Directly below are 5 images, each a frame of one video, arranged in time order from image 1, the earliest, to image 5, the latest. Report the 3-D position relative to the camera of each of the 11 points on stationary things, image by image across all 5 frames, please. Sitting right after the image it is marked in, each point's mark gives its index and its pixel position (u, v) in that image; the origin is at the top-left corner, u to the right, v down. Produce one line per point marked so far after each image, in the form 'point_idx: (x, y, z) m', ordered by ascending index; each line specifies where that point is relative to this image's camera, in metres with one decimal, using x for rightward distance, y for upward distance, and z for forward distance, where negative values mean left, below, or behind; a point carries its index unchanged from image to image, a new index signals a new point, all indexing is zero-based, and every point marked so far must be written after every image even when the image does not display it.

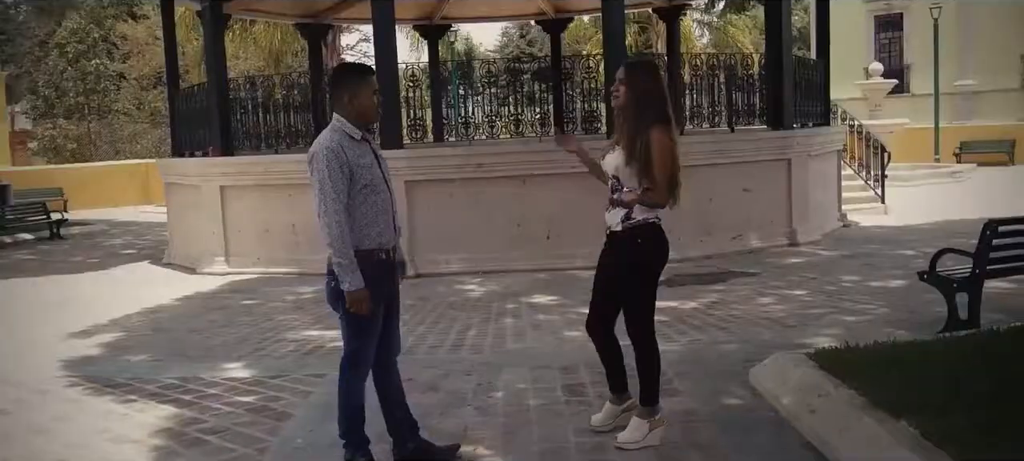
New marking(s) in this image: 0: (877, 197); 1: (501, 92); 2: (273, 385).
0: (+6.0, +0.5, +16.3) m
1: (-0.2, +1.6, +11.4) m
2: (-1.5, -1.0, +6.3) m
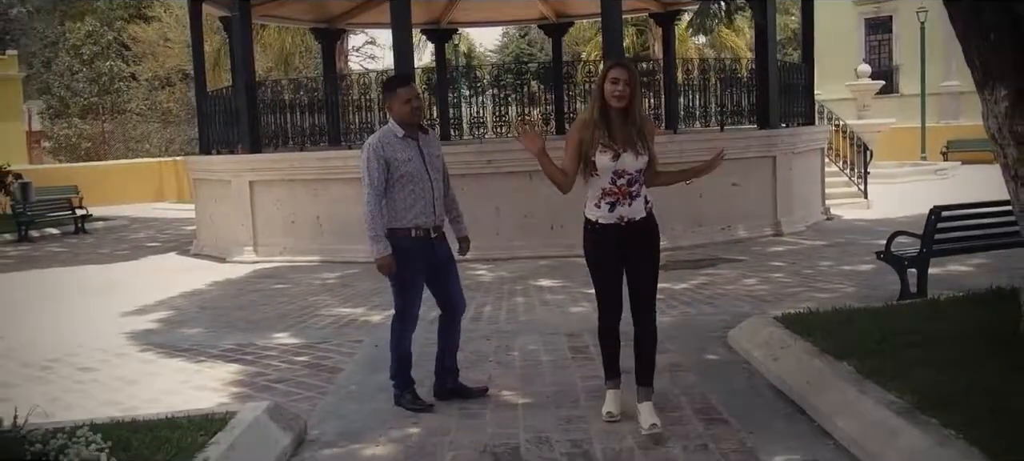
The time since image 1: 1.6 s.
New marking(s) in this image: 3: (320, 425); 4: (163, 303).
0: (+6.1, +0.7, +17.3) m
1: (-0.2, +1.7, +12.4) m
2: (-1.4, -0.9, +7.4) m
3: (-1.0, -1.0, +5.2) m
4: (-3.7, -0.8, +10.4) m
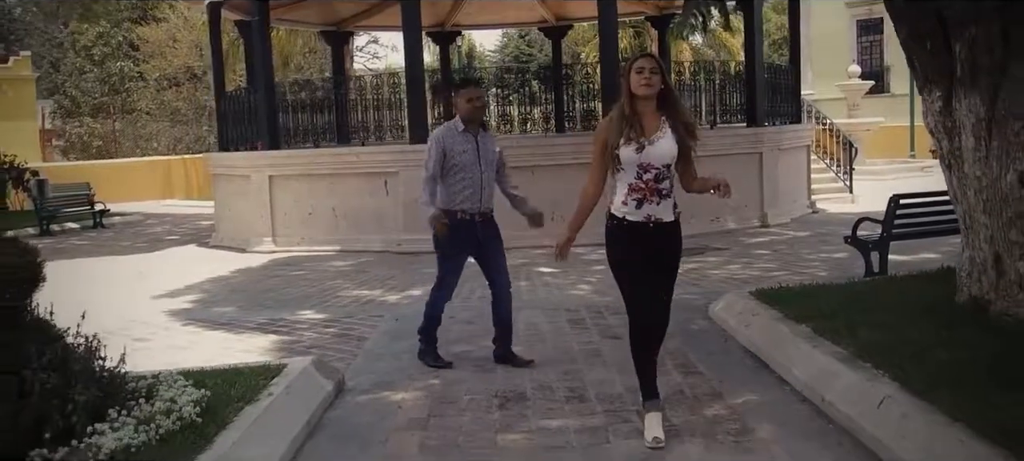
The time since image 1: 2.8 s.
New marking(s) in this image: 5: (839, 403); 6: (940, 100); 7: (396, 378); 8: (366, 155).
0: (+6.1, +0.8, +18.2) m
1: (-0.1, +1.9, +13.3) m
2: (-1.4, -0.8, +8.2) m
3: (-1.0, -0.9, +6.1) m
4: (-3.6, -0.6, +11.2) m
5: (+1.5, -0.8, +4.7) m
6: (+2.5, +0.8, +5.9) m
7: (-0.7, -0.9, +6.0) m
8: (-1.9, +1.0, +12.8) m
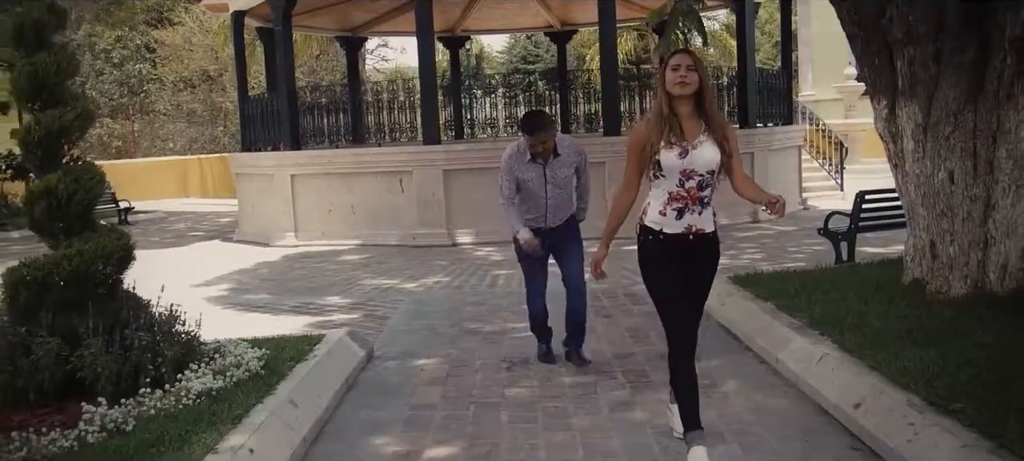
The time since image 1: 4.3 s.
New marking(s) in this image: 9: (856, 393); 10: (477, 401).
0: (+6.3, +0.9, +19.1) m
1: (0.0, +1.9, +14.3) m
2: (-1.3, -0.7, +9.2) m
3: (-0.9, -0.8, +7.0) m
4: (-3.6, -0.6, +12.2) m
5: (+1.6, -0.7, +5.6) m
6: (+2.6, +0.8, +6.8) m
7: (-0.7, -0.8, +7.0) m
8: (-1.8, +1.0, +13.8) m
9: (+1.6, -0.8, +4.7) m
10: (-0.2, -0.9, +5.5) m
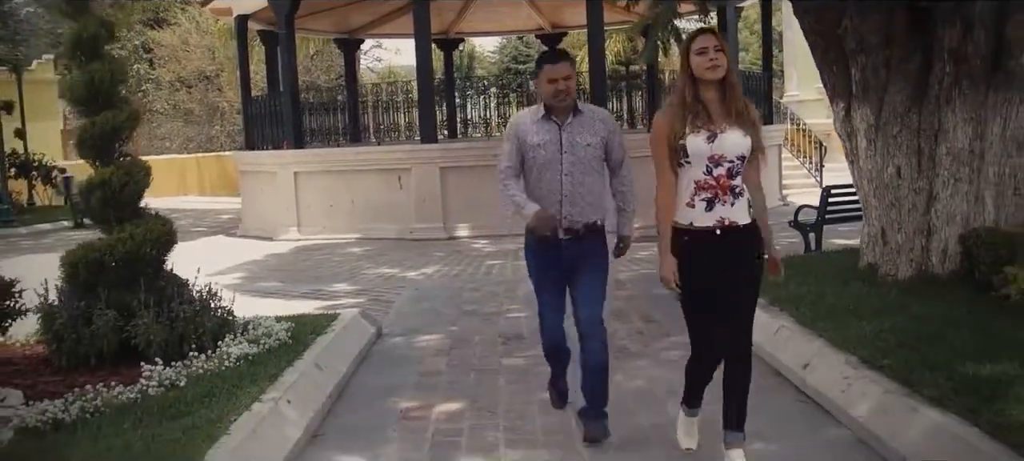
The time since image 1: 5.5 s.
0: (+6.1, +0.9, +19.9) m
1: (-0.1, +2.0, +15.0) m
2: (-1.4, -0.6, +9.9) m
3: (-1.0, -0.8, +7.8) m
4: (-3.6, -0.5, +13.0) m
5: (+1.5, -0.7, +6.4) m
6: (+2.5, +0.9, +7.6) m
7: (-0.7, -0.8, +7.7) m
8: (-1.9, +1.1, +14.5) m
9: (+1.6, -0.7, +5.5) m
10: (-0.2, -0.9, +6.3) m
